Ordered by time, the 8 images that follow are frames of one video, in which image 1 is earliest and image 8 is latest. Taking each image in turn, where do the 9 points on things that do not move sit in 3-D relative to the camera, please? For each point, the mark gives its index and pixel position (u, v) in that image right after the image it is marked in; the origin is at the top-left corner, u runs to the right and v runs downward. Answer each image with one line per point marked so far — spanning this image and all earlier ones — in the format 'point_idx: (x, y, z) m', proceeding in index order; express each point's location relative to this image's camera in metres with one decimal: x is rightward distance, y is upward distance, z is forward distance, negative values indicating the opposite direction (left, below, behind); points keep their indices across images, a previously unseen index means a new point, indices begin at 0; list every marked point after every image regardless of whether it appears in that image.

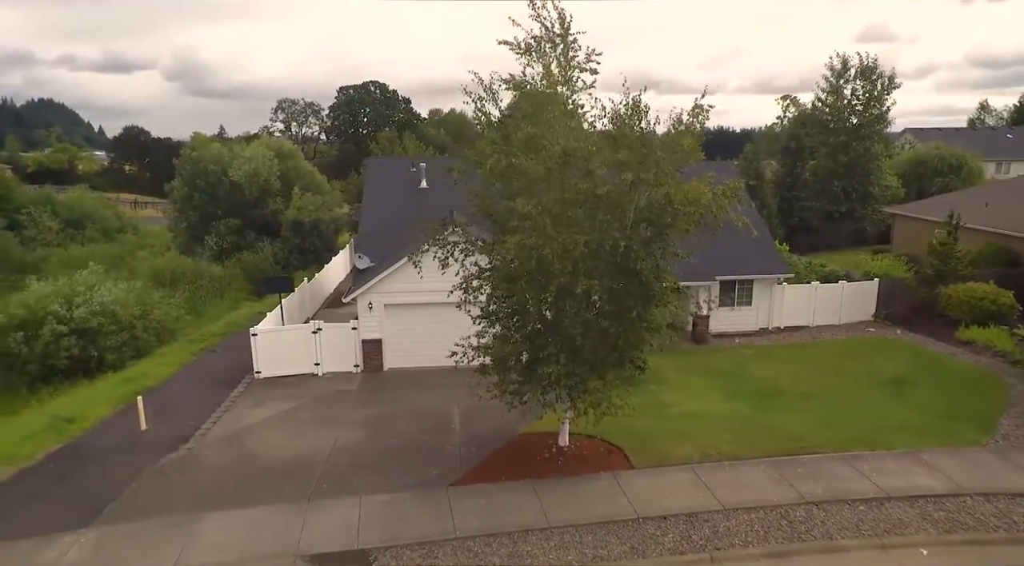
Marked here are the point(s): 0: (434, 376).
0: (-1.8, -2.3, +15.9) m
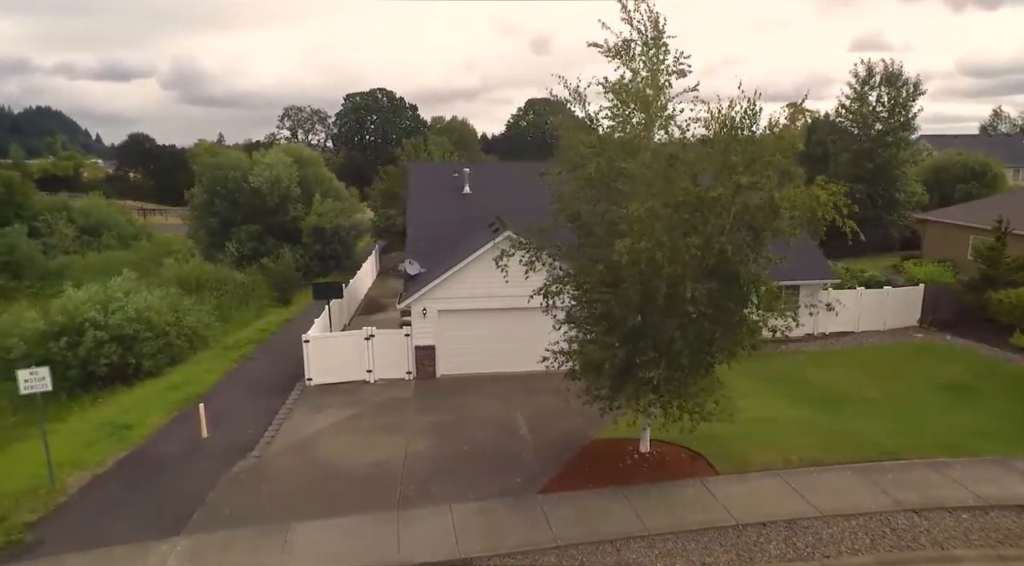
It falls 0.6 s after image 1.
0: (-0.5, -2.4, +15.8) m
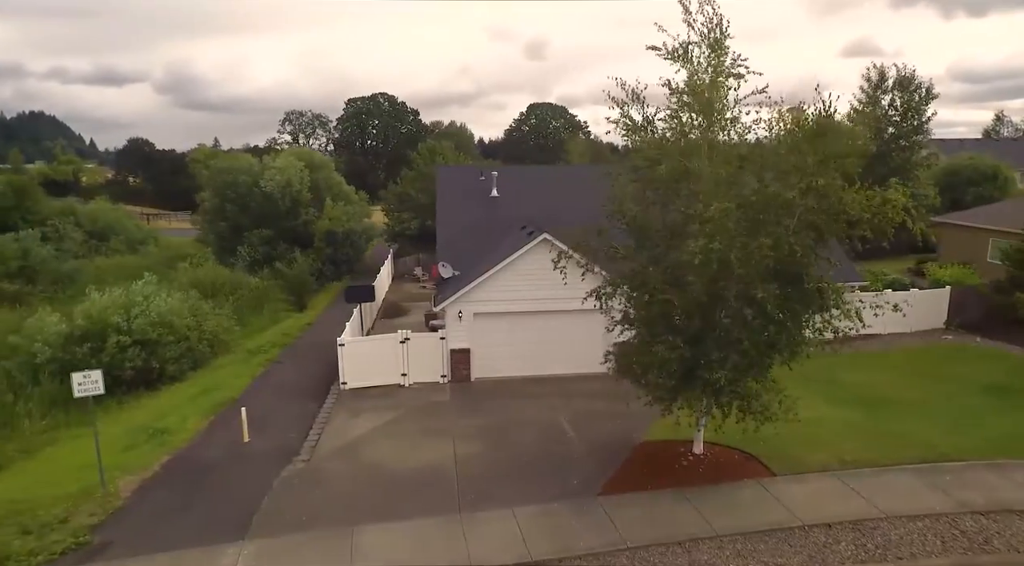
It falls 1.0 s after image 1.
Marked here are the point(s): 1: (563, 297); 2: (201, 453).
0: (+0.3, -2.5, +15.7) m
1: (+1.2, -0.4, +16.1) m
2: (-5.9, -3.3, +12.6) m
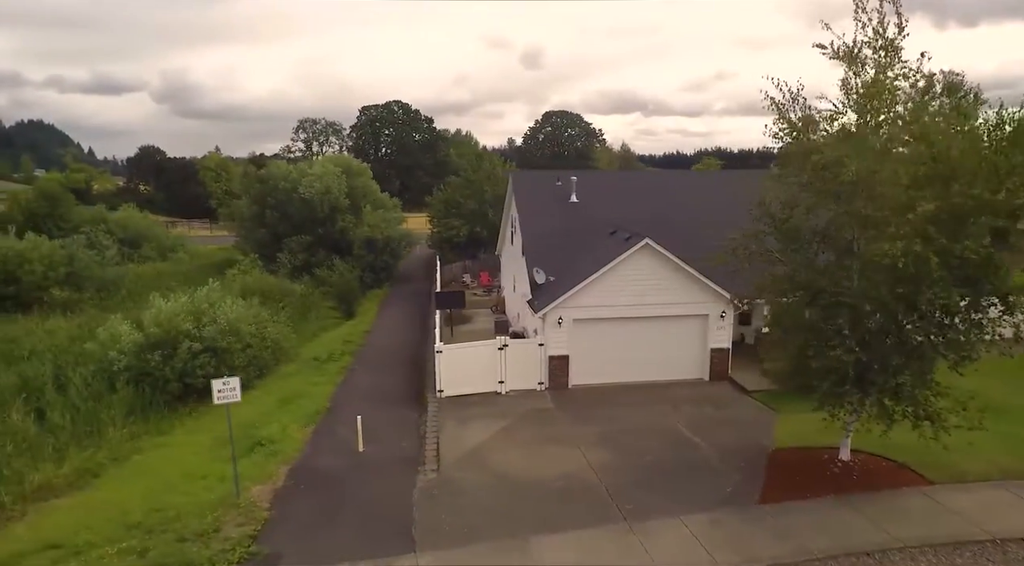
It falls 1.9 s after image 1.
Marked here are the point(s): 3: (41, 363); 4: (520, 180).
0: (+2.7, -2.6, +15.5) m
1: (+3.6, -0.5, +15.9) m
2: (-3.6, -3.4, +12.3) m
3: (-13.6, -2.4, +19.3) m
4: (+0.3, +3.1, +20.1) m
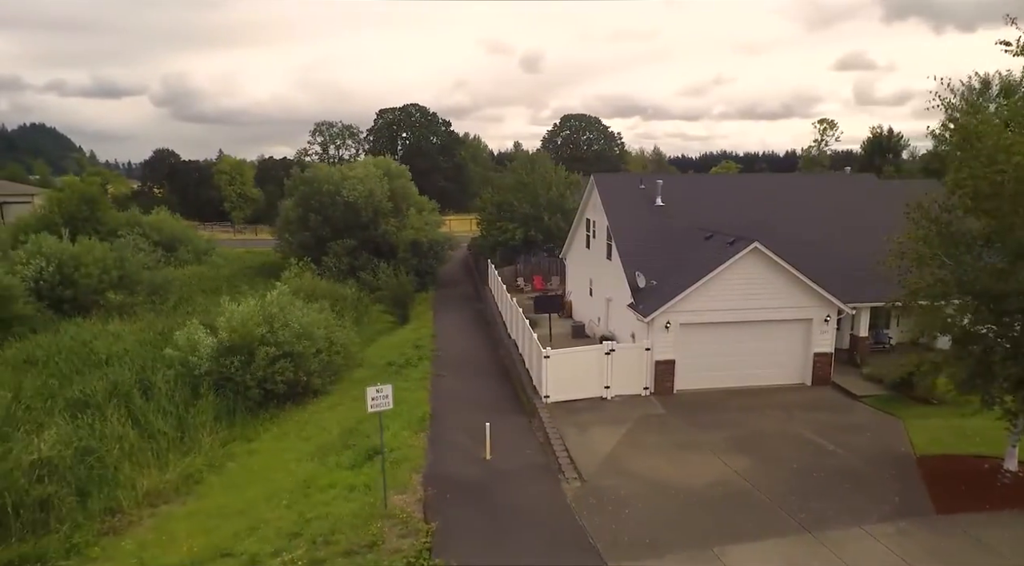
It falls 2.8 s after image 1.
0: (+5.1, -2.7, +15.3) m
1: (+6.0, -0.6, +15.6) m
2: (-1.1, -3.4, +12.0) m
3: (-11.2, -2.5, +19.0) m
4: (+2.7, +3.0, +19.9) m
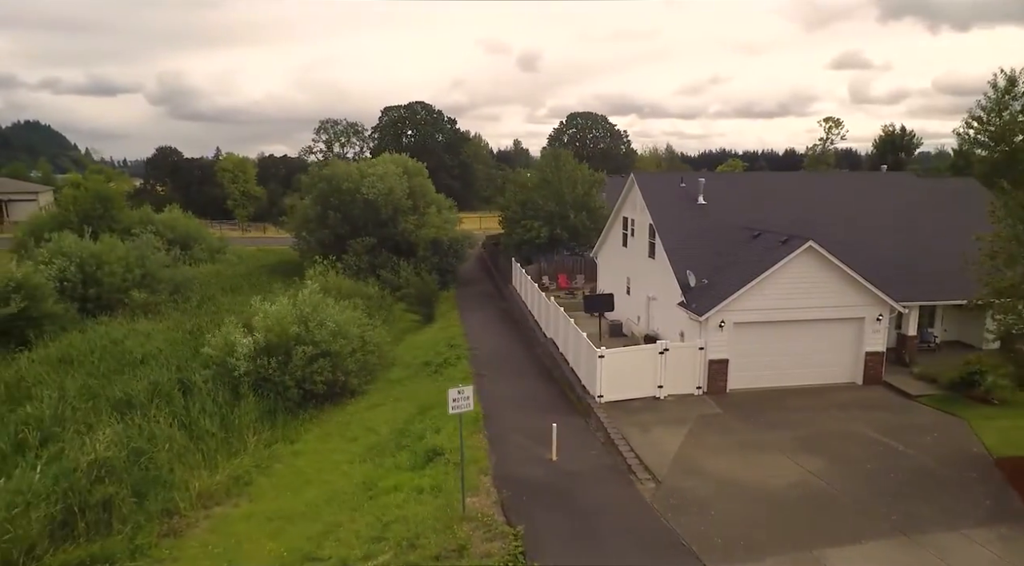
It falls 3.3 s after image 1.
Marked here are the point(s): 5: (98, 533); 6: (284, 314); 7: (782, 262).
0: (+6.3, -2.7, +15.2) m
1: (+7.2, -0.6, +15.5) m
2: (+0.1, -3.4, +11.9) m
3: (-10.0, -2.4, +18.8) m
4: (+3.9, +3.0, +19.8) m
5: (-7.5, -4.5, +11.9) m
6: (-6.7, -0.9, +19.7) m
7: (+6.2, +0.5, +15.0) m
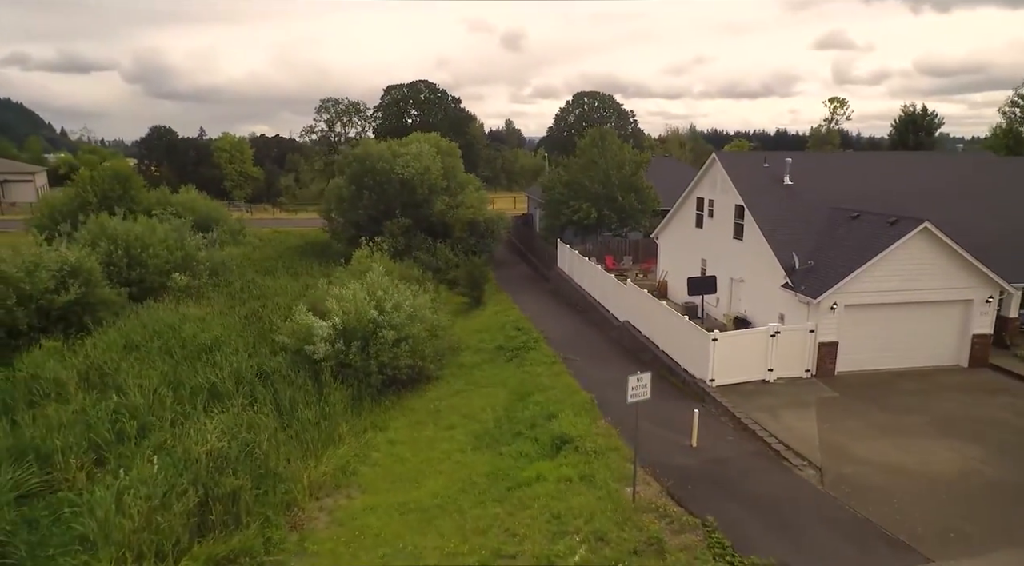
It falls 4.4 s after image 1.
0: (+8.8, -2.2, +14.9) m
1: (+9.7, -0.1, +15.3) m
2: (+2.7, -3.1, +11.5) m
3: (-7.6, -2.0, +18.2) m
4: (+6.2, +3.5, +19.3) m
5: (-4.9, -4.2, +11.4) m
6: (-4.4, -0.4, +19.2) m
7: (+8.6, +0.9, +14.7) m
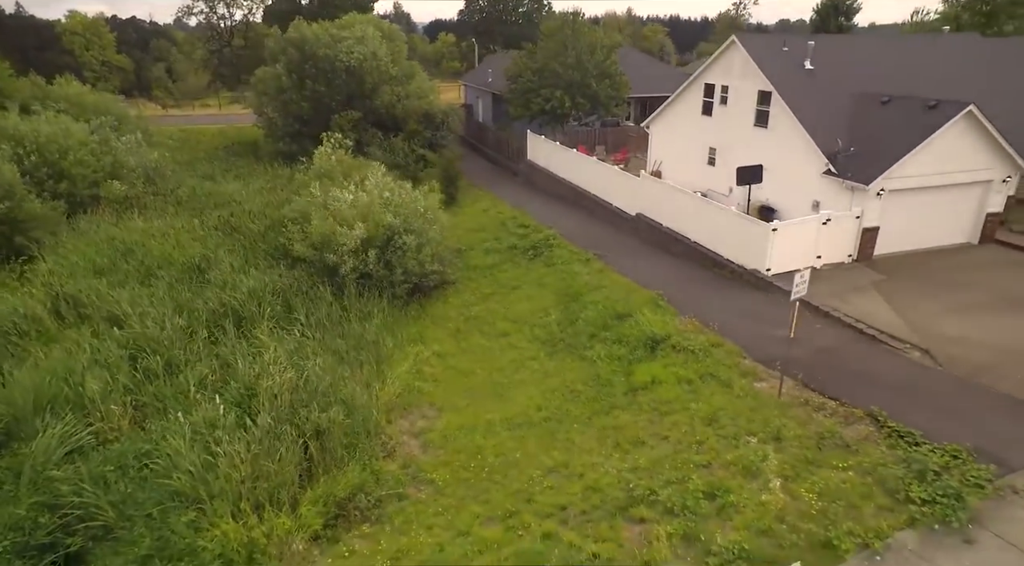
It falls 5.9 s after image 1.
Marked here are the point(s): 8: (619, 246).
0: (+10.0, +0.5, +15.6) m
1: (+10.8, +2.7, +15.8) m
2: (+4.6, -1.2, +11.5) m
3: (-6.7, +0.3, +16.1) m
4: (+6.6, +6.7, +18.6) m
5: (-2.8, -2.8, +10.3) m
6: (-3.7, +2.2, +17.3) m
7: (+9.8, +3.6, +14.9) m
8: (+2.9, +1.0, +18.6) m
